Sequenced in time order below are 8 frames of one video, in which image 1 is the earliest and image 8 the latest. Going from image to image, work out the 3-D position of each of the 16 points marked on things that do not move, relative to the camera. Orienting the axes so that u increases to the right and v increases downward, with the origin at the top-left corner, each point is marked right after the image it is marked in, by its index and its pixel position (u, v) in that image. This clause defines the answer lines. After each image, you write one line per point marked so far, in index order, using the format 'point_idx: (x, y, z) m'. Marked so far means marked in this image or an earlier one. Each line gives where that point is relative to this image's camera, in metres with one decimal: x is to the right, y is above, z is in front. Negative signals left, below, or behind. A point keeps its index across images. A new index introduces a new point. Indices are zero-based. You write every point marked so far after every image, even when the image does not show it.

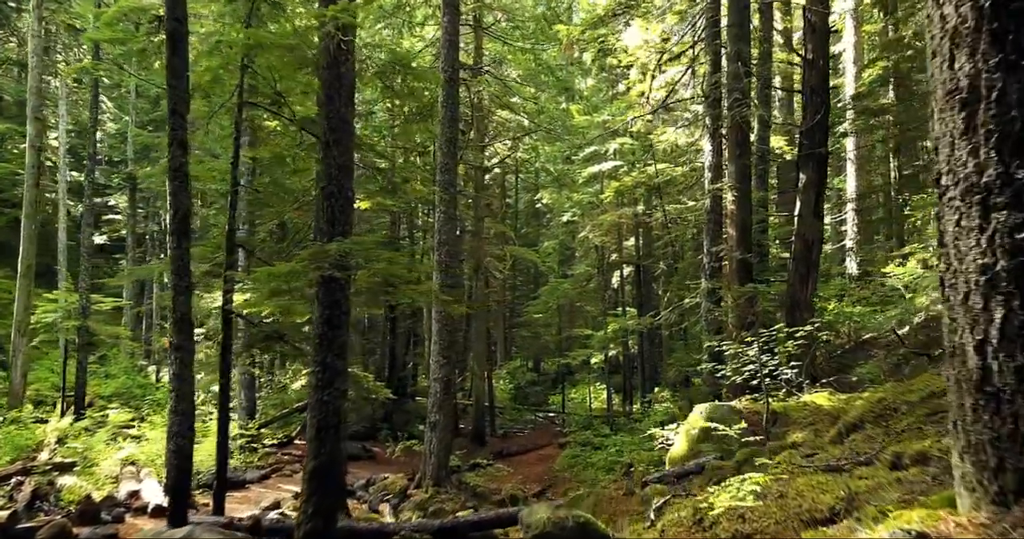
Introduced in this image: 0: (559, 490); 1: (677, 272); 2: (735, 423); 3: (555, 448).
0: (+0.9, -4.3, +14.0) m
1: (+4.3, 0.0, +18.7) m
2: (+2.3, -1.6, +7.3) m
3: (+1.1, -4.6, +18.4) m
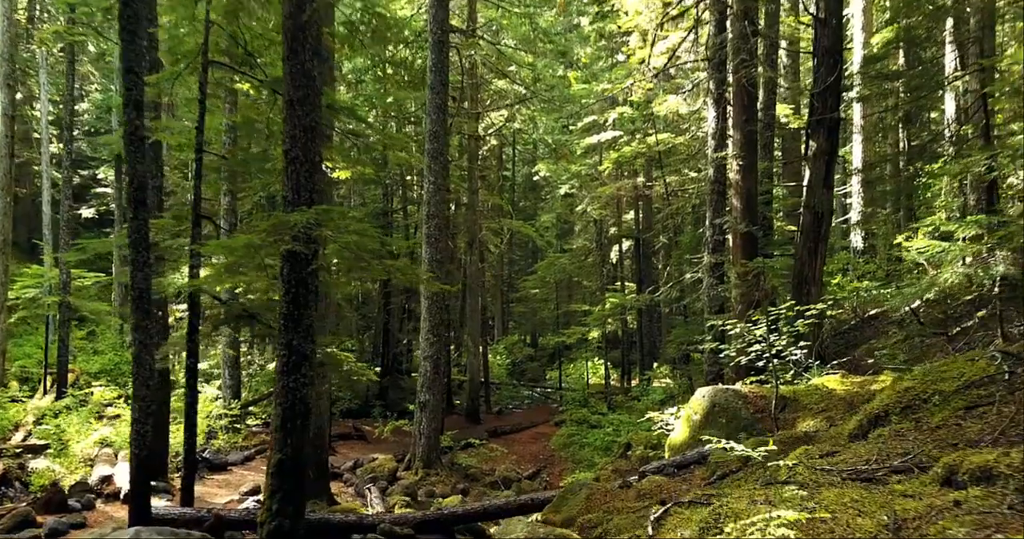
0: (+0.8, -3.8, +13.5) m
1: (+4.2, +0.6, +18.1) m
2: (+2.1, -1.3, +6.7) m
3: (+0.9, -3.9, +18.0) m
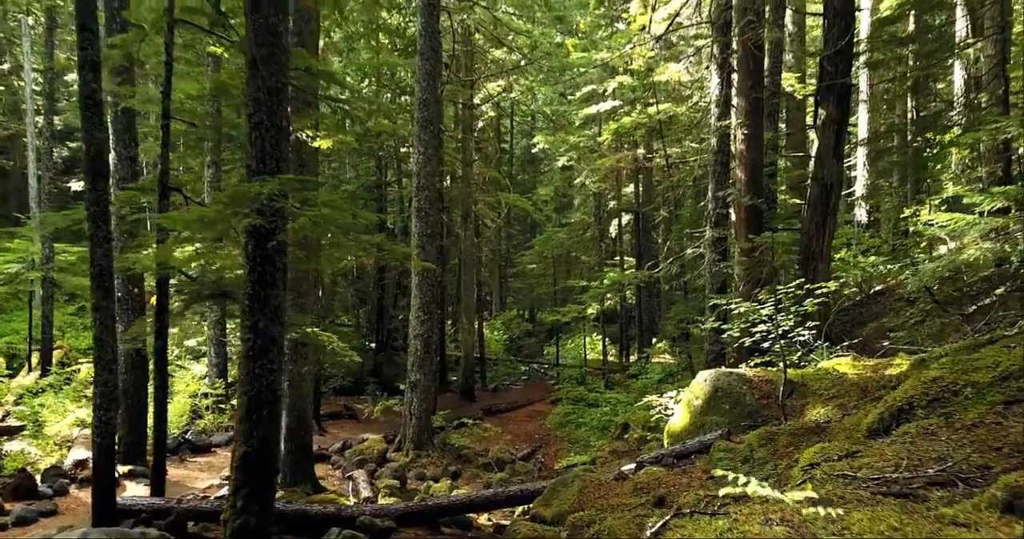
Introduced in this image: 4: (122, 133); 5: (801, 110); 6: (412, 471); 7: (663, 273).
0: (+0.7, -3.3, +13.2) m
1: (+4.1, +1.2, +17.6) m
2: (+2.0, -1.1, +6.3) m
3: (+0.8, -3.3, +17.6) m
4: (-5.1, +1.8, +9.5) m
5: (+6.4, +3.5, +16.0) m
6: (-1.5, -3.1, +11.1) m
7: (+2.6, -0.1, +12.6) m
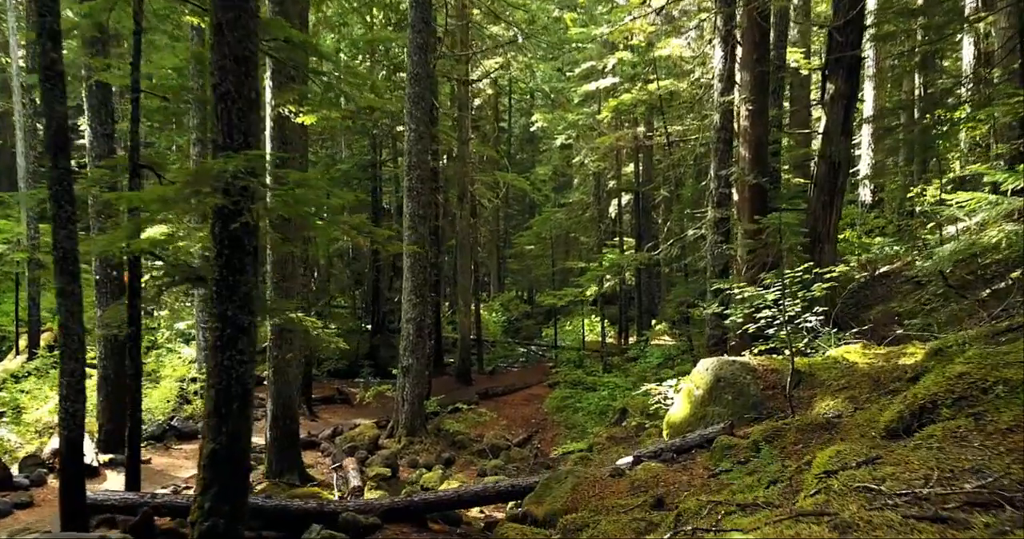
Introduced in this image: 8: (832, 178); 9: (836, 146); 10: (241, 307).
0: (+0.6, -3.0, +12.9) m
1: (+4.0, +1.7, +17.2) m
2: (+2.0, -1.0, +6.0) m
3: (+0.8, -2.9, +17.4) m
4: (-5.2, +2.0, +9.1) m
5: (+6.3, +3.9, +15.5) m
6: (-1.6, -2.8, +10.8) m
7: (+2.6, +0.3, +12.2) m
8: (+4.1, +1.2, +9.2) m
9: (+4.1, +1.6, +9.1) m
10: (-1.8, -0.2, +4.7) m
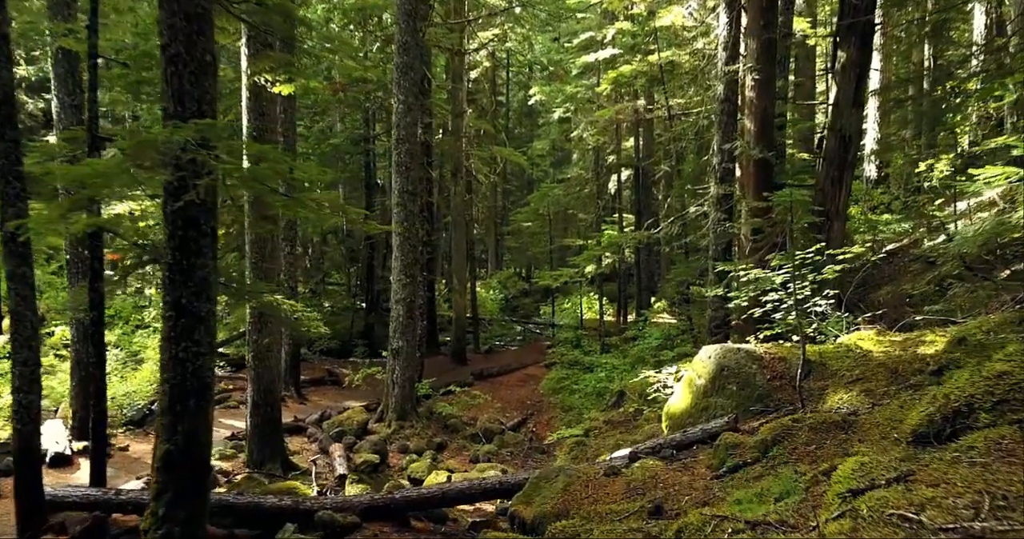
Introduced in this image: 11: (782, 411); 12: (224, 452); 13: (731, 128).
0: (+0.5, -2.6, +12.5) m
1: (+3.9, +2.2, +16.7) m
2: (+1.9, -0.8, +5.5) m
3: (+0.7, -2.3, +17.0) m
4: (-5.3, +2.3, +8.6) m
5: (+6.2, +4.4, +14.9) m
6: (-1.7, -2.5, +10.4) m
7: (+2.5, +0.6, +11.7) m
8: (+4.0, +1.4, +8.7) m
9: (+4.0, +1.8, +8.6) m
10: (-1.9, -0.1, +4.3) m
11: (+1.9, -1.0, +5.2) m
12: (-3.5, -2.2, +8.7) m
13: (+2.9, +1.9, +9.6) m
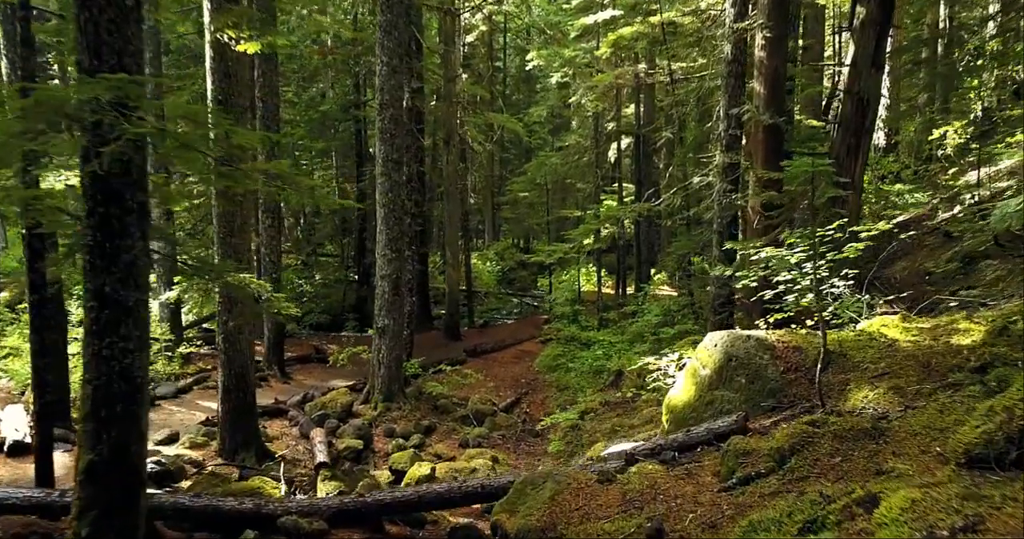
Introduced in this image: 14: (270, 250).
0: (+0.4, -2.2, +12.0) m
1: (+3.8, +2.8, +16.0) m
2: (+1.8, -0.7, +5.0) m
3: (+0.6, -1.7, +16.5) m
4: (-5.4, +2.5, +7.9) m
5: (+6.1, +4.9, +14.1) m
6: (-1.8, -2.2, +9.9) m
7: (+2.3, +1.0, +11.1) m
8: (+3.9, +1.7, +8.0) m
9: (+3.9, +2.1, +7.9) m
10: (-2.0, -0.1, +3.7) m
11: (+1.8, -0.9, +4.6) m
12: (-3.6, -1.9, +8.1) m
13: (+2.8, +2.2, +8.9) m
14: (-4.2, +0.3, +12.3) m
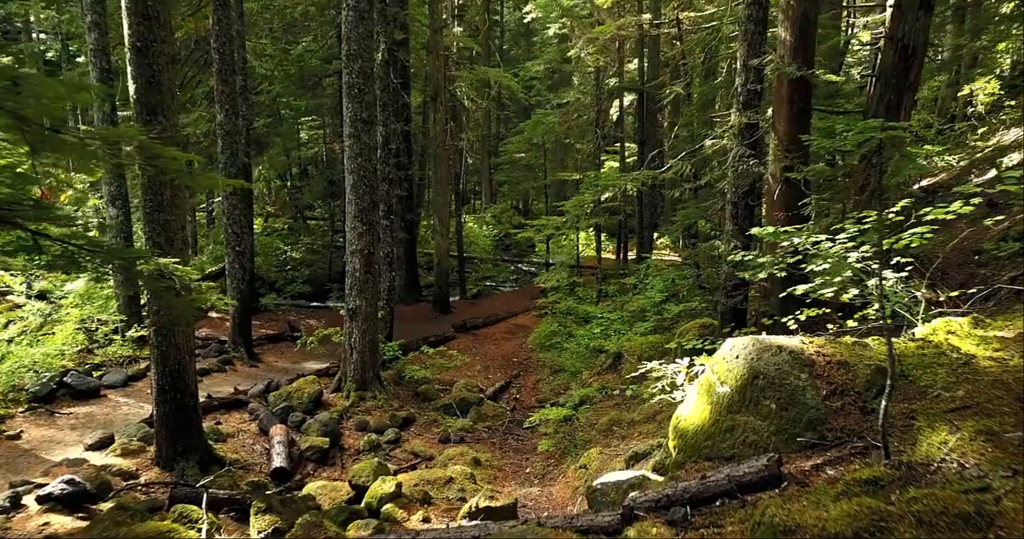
0: (+0.2, -1.7, +11.0) m
1: (+3.6, +3.5, +14.7) m
2: (+1.6, -0.7, +3.9) m
3: (+0.4, -1.0, +15.4) m
4: (-5.6, +2.7, +6.6) m
5: (+5.9, +5.5, +12.6) m
6: (-2.0, -1.9, +8.9) m
7: (+2.2, +1.4, +9.9) m
8: (+3.7, +1.9, +6.8) m
9: (+3.7, +2.3, +6.7) m
10: (-2.2, -0.1, +2.6) m
11: (+1.6, -0.9, +3.5) m
12: (-3.8, -1.7, +7.1) m
13: (+2.6, +2.5, +7.7) m
14: (-4.3, +0.8, +11.2) m
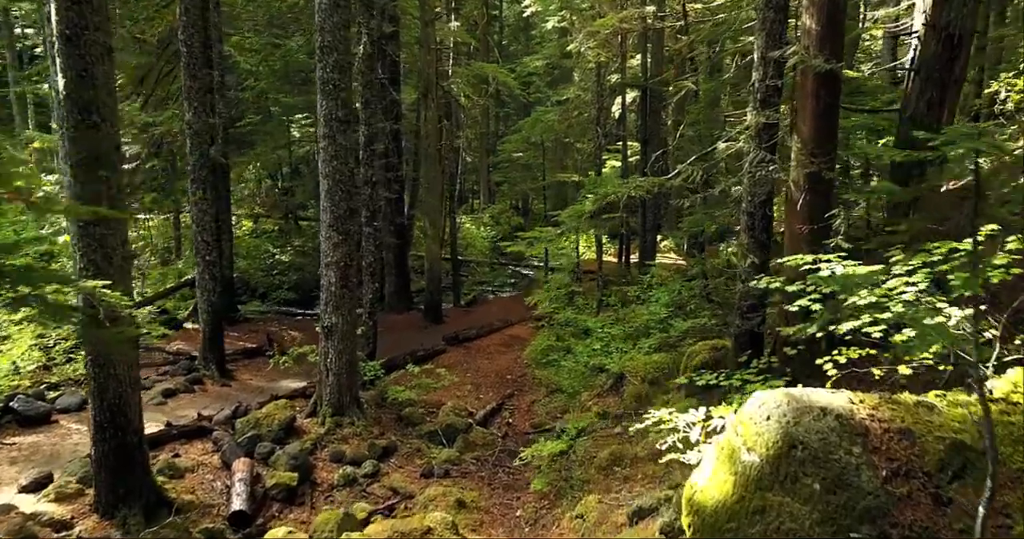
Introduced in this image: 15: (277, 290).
0: (+0.1, -1.9, +10.2) m
1: (+3.5, +3.3, +13.8) m
2: (+1.5, -0.8, +3.0) m
3: (+0.3, -1.2, +14.6) m
4: (-5.7, +2.6, +5.8) m
5: (+5.9, +5.3, +11.8) m
6: (-2.1, -2.0, +8.1) m
7: (+2.1, +1.2, +9.0) m
8: (+3.6, +1.7, +5.9) m
9: (+3.6, +2.1, +5.8) m
10: (-2.3, -0.3, +1.7) m
11: (+1.5, -1.1, +2.7) m
12: (-3.9, -1.9, +6.3) m
13: (+2.5, +2.3, +6.8) m
14: (-4.4, +0.6, +10.3) m
15: (-5.8, -0.5, +17.7) m
